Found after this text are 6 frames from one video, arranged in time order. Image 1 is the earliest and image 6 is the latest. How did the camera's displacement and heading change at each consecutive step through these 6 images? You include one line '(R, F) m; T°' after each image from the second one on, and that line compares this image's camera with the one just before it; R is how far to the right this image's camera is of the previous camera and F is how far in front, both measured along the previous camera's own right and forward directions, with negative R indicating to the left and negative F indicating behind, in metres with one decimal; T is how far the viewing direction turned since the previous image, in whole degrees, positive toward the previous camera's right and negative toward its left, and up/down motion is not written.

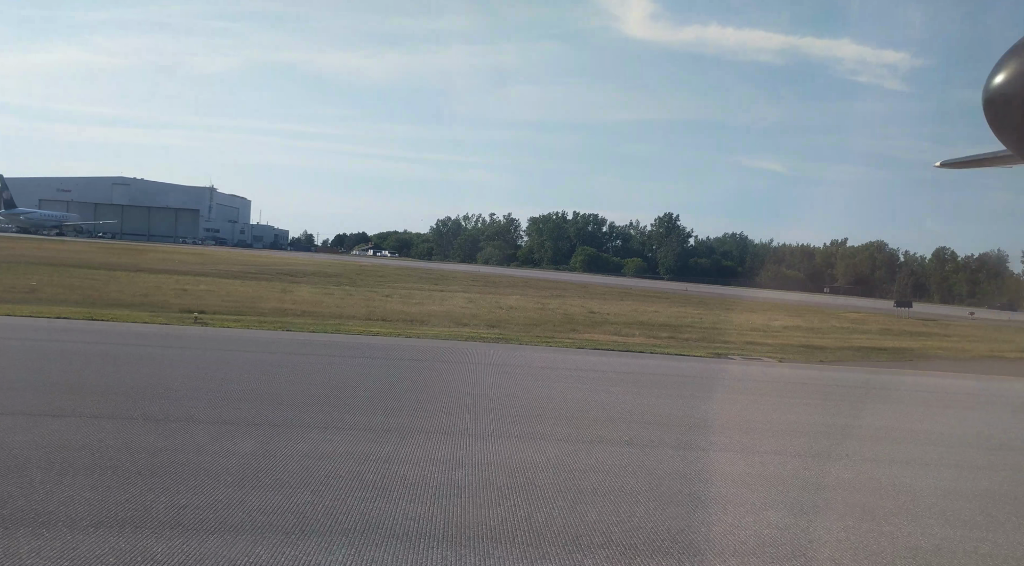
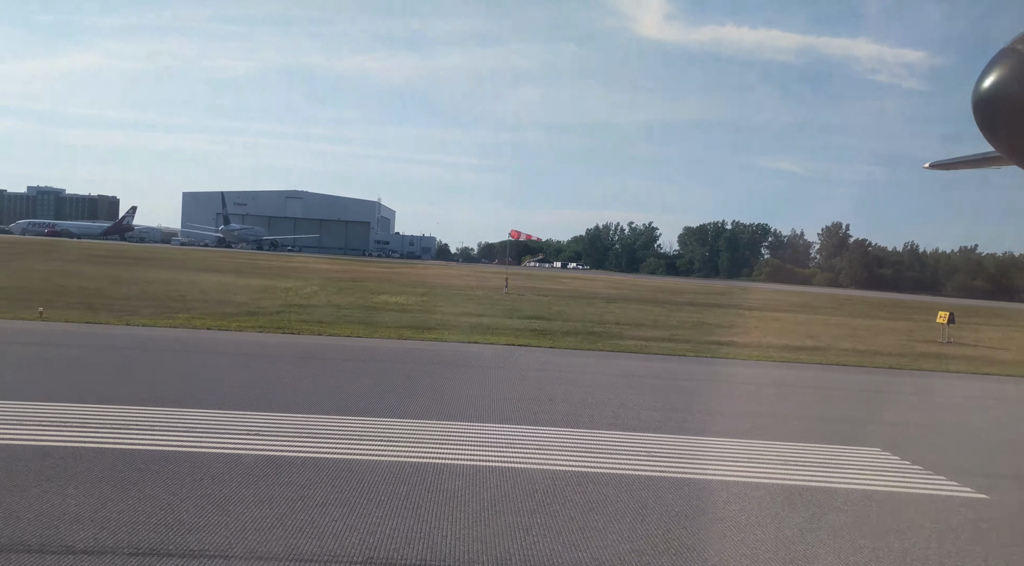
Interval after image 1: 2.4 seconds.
(-4.2, -0.2) m; -2°
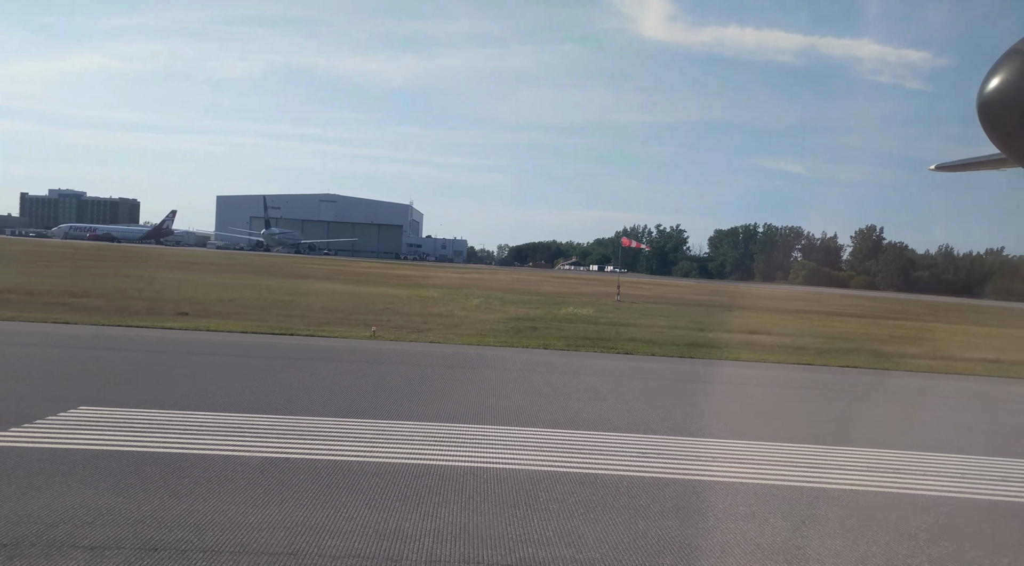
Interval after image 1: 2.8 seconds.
(-0.9, 0.0) m; 0°
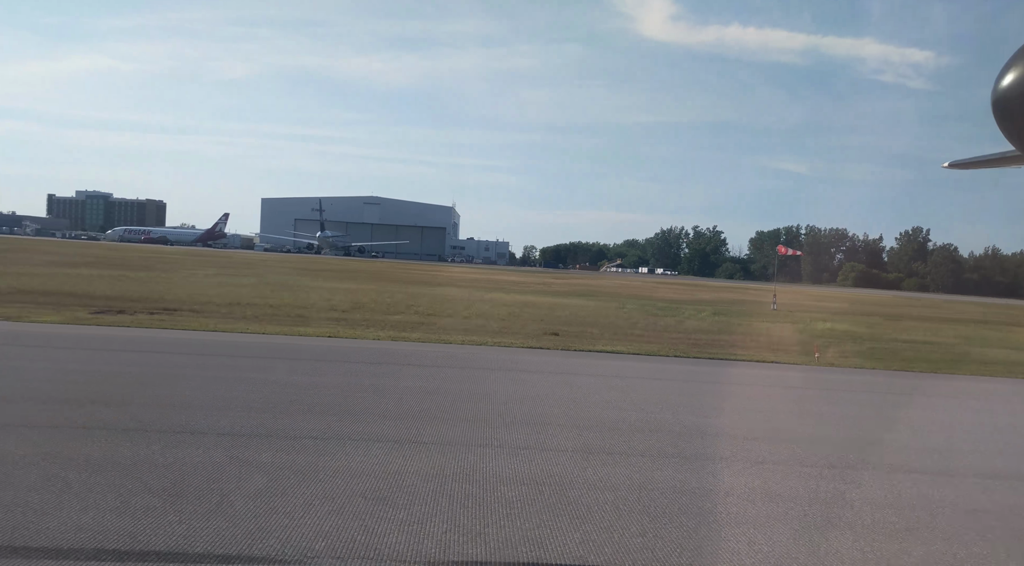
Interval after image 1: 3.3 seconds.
(-1.3, 0.0) m; 0°
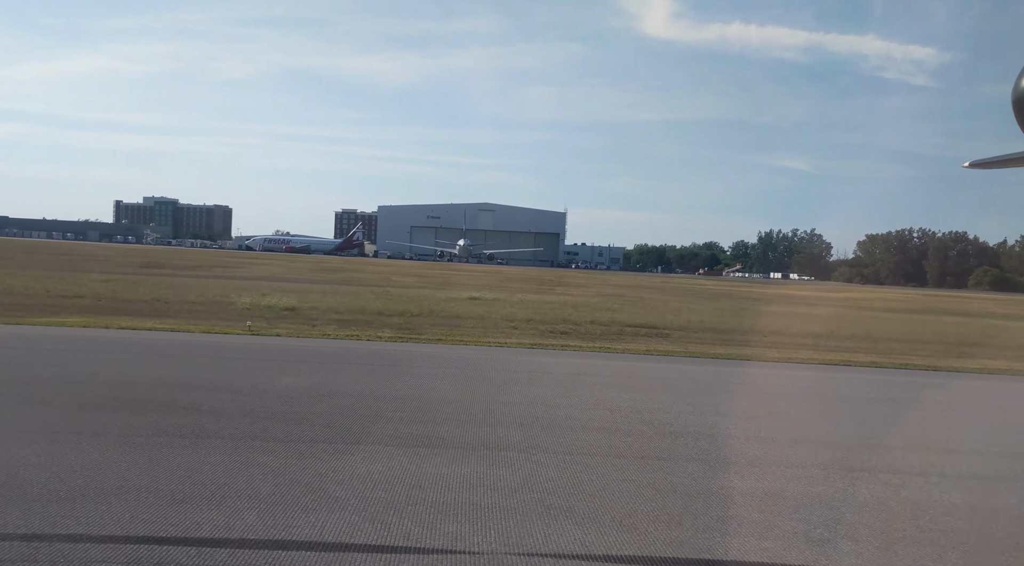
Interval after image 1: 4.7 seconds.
(-3.5, 0.0) m; 0°
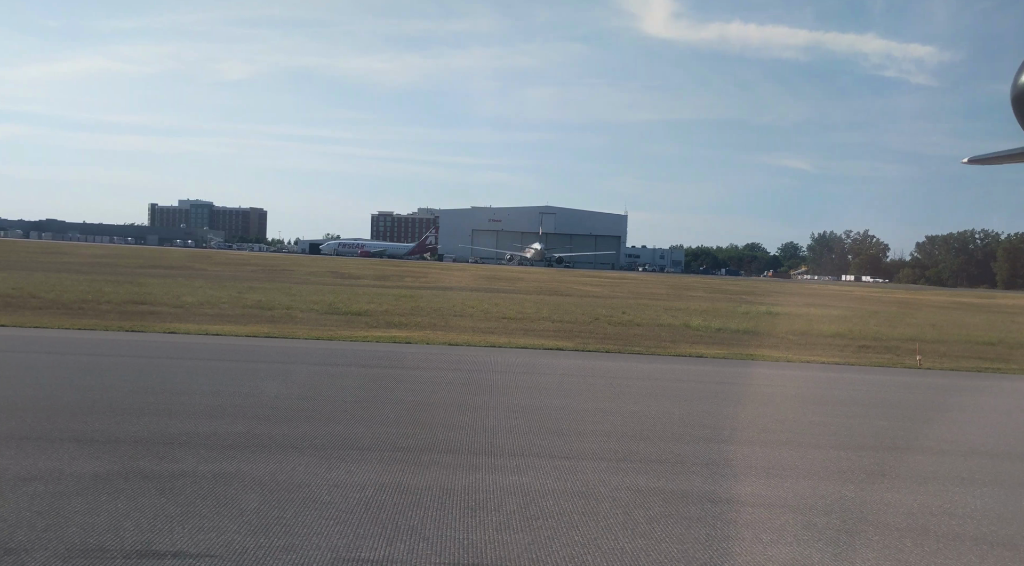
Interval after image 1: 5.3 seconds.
(-1.9, 0.0) m; 0°
